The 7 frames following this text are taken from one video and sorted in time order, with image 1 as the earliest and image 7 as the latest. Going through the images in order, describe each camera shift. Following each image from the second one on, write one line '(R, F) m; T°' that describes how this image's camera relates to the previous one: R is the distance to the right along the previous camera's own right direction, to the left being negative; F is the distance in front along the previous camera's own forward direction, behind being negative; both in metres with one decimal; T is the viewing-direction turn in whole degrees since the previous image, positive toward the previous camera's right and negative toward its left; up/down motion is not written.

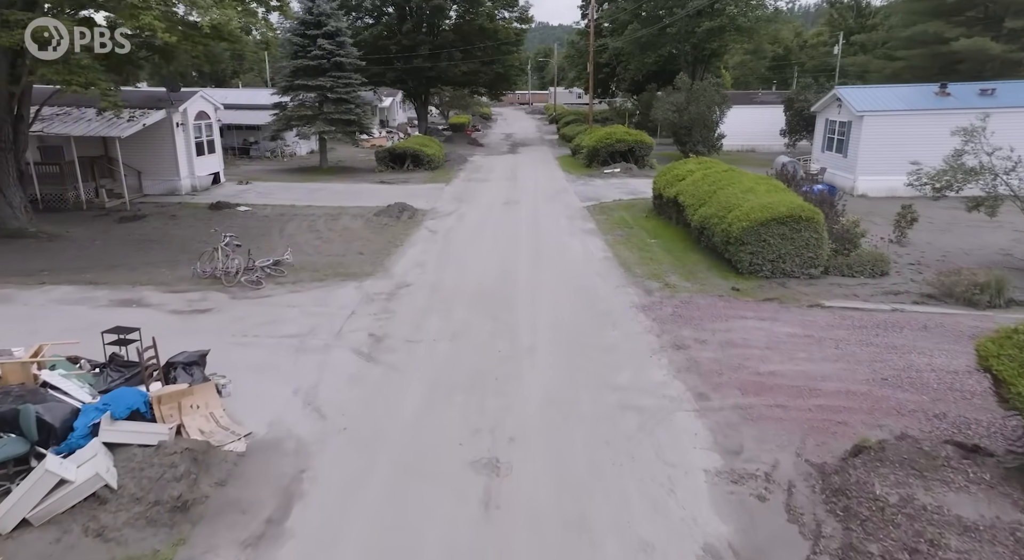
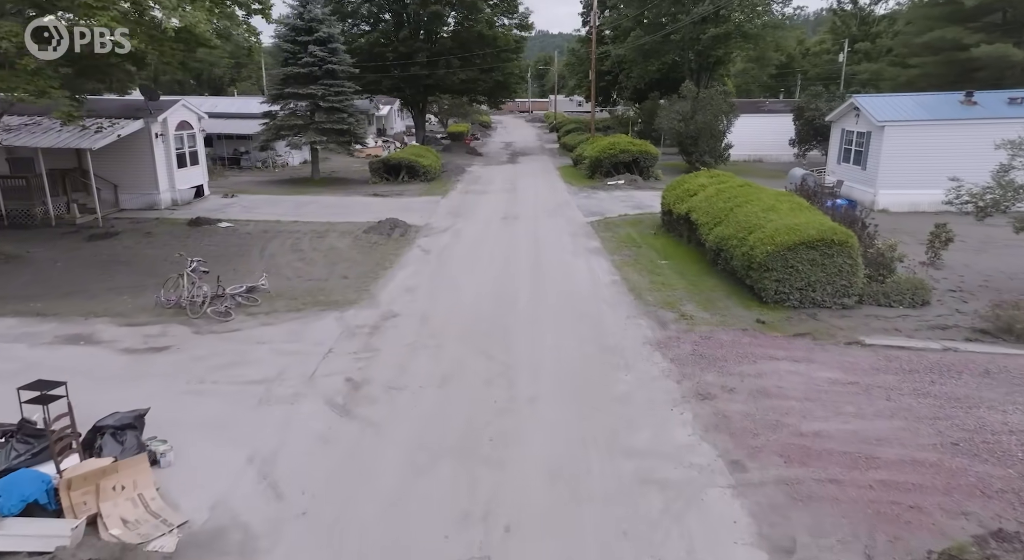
(0.0, +1.0) m; 0°
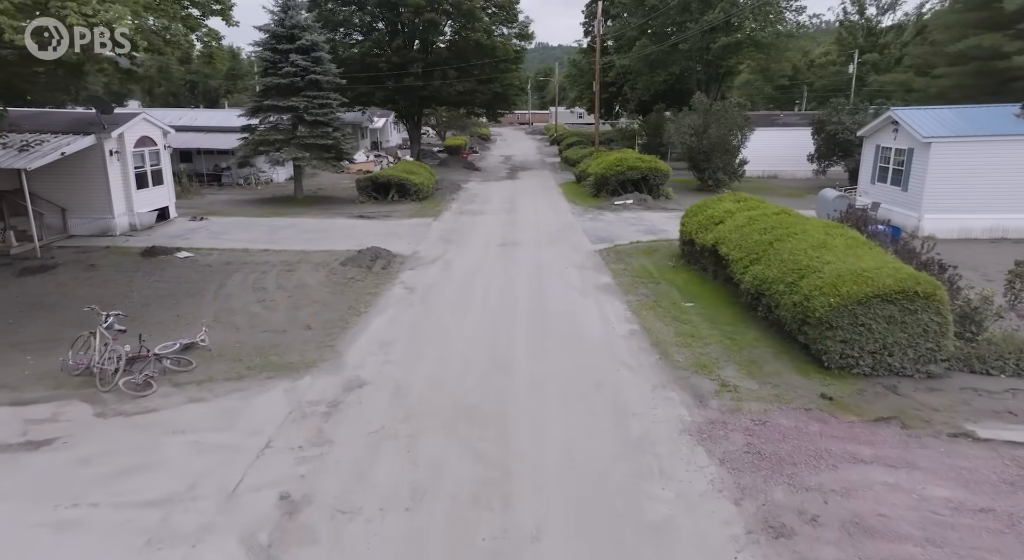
(0.0, +1.9) m; 0°
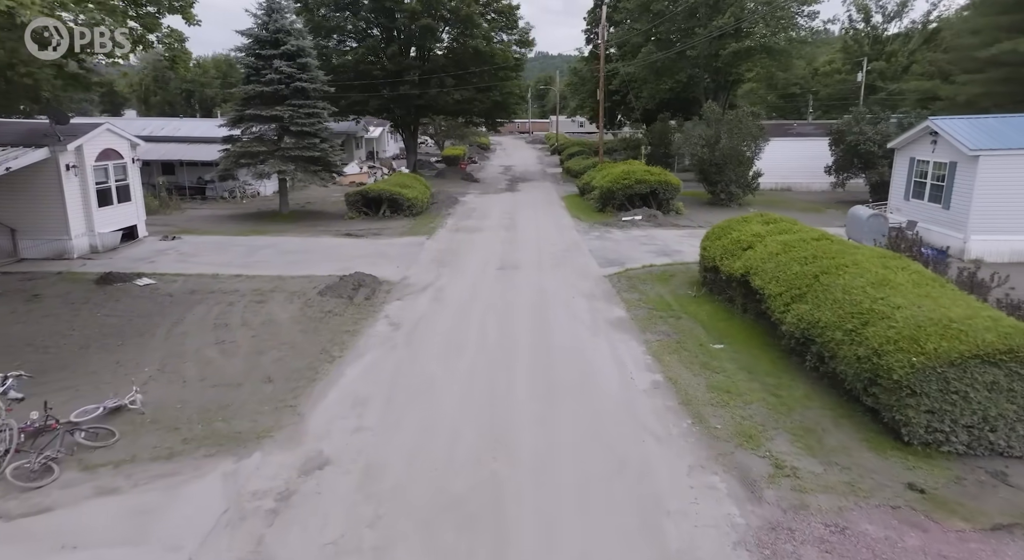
(0.0, +1.5) m; 0°
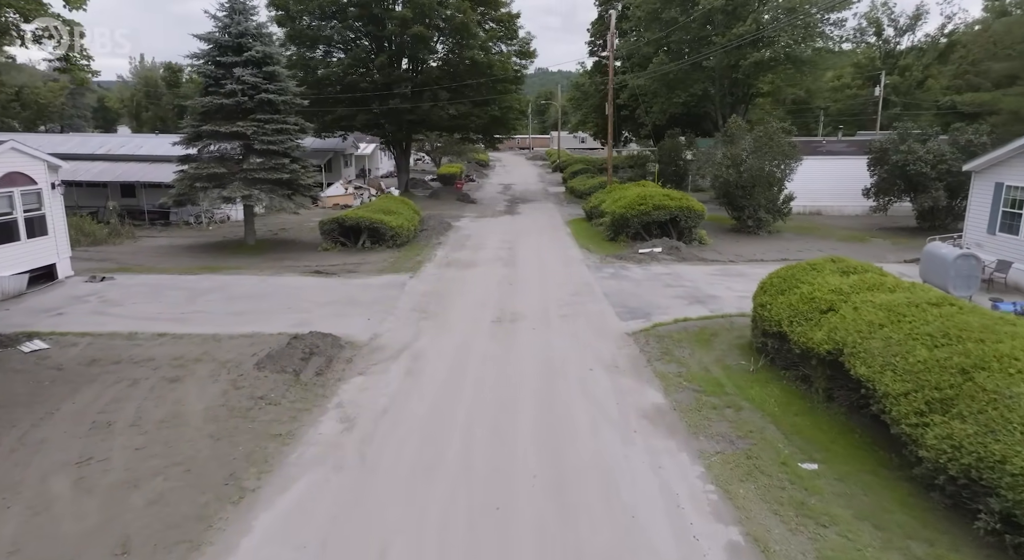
(0.0, +2.8) m; 0°
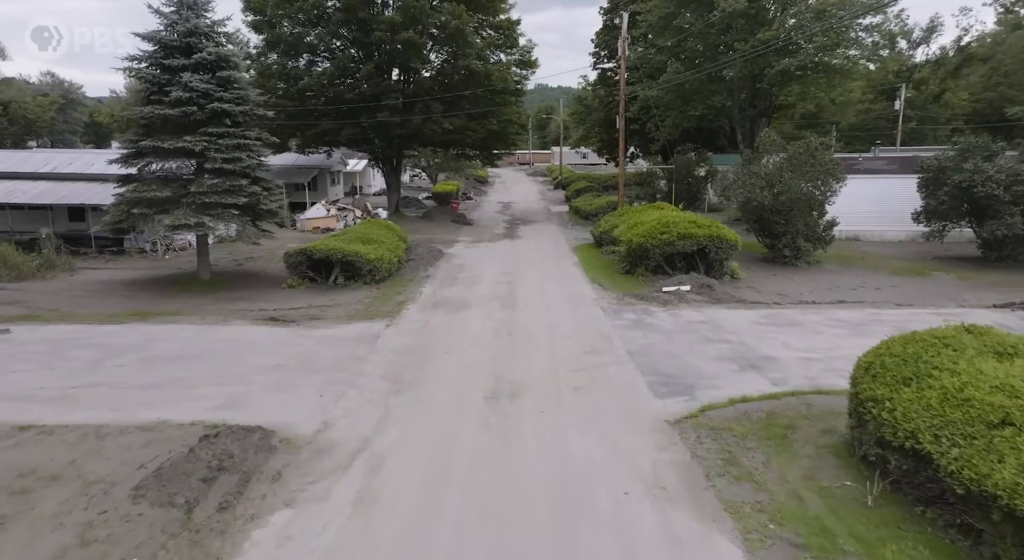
(0.0, +2.9) m; 0°
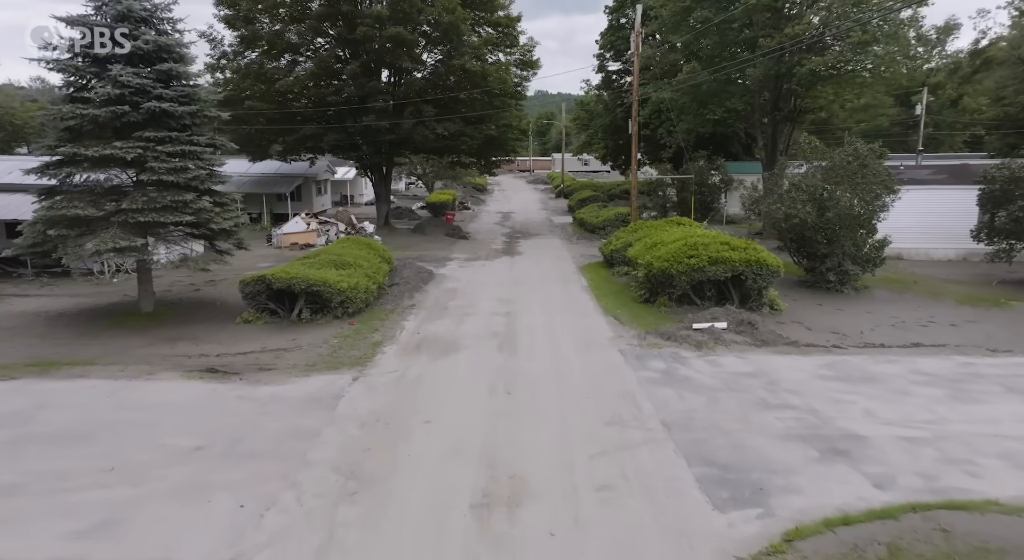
(0.0, +2.6) m; 0°
